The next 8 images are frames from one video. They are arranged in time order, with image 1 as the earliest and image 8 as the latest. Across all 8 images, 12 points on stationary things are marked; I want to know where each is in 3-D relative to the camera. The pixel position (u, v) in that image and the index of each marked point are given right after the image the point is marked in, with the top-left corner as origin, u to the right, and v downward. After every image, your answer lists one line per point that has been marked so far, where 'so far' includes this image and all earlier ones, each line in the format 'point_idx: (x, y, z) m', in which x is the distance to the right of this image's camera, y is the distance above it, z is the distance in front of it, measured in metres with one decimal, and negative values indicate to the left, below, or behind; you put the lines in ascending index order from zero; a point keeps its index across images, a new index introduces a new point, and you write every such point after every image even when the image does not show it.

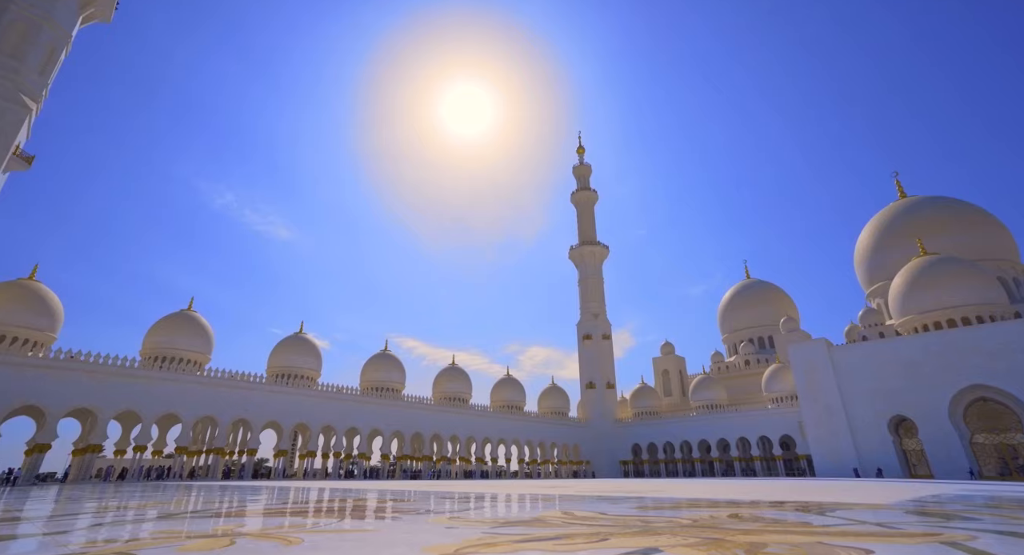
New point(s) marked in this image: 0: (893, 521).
0: (+3.5, -2.2, +4.6) m
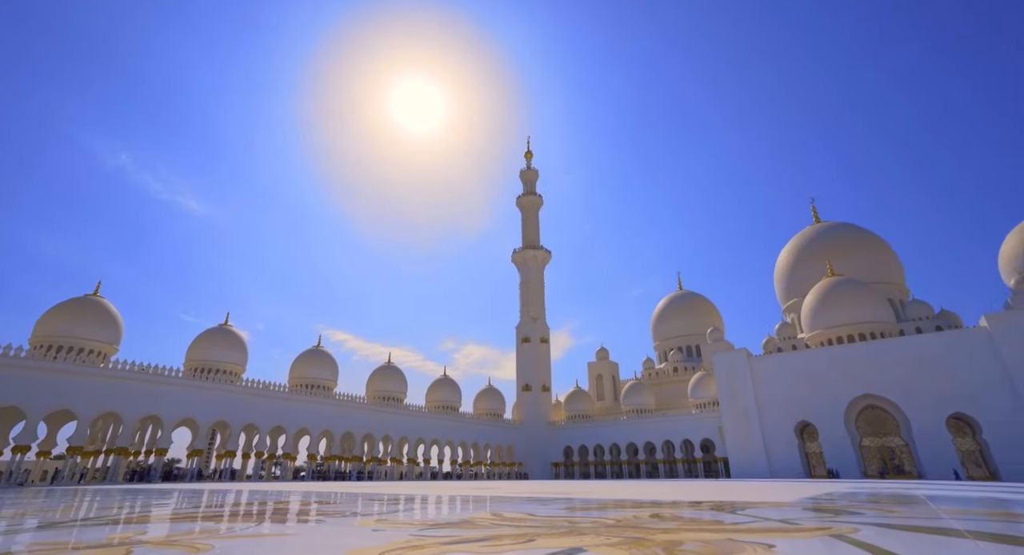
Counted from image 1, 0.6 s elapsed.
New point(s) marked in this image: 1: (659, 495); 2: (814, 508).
0: (+2.8, -2.4, +5.0) m
1: (+3.1, -4.5, +10.6) m
2: (+3.7, -2.7, +6.0) m
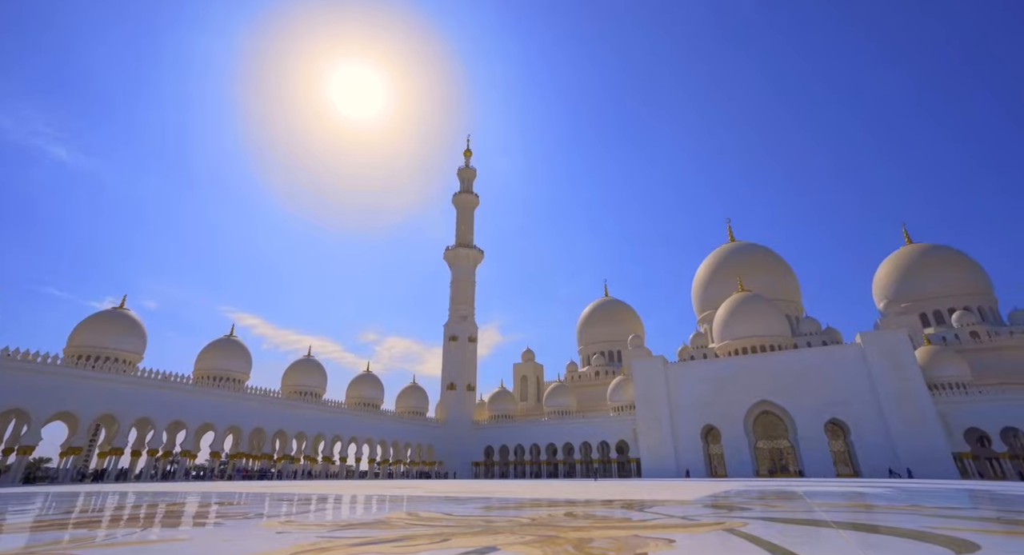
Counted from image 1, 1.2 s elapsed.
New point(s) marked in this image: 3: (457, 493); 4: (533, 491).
0: (+1.9, -2.5, +5.3) m
1: (+1.3, -4.6, +10.9) m
2: (+2.6, -2.9, +6.5) m
3: (-1.3, -5.1, +12.1) m
4: (+0.5, -5.4, +12.9) m
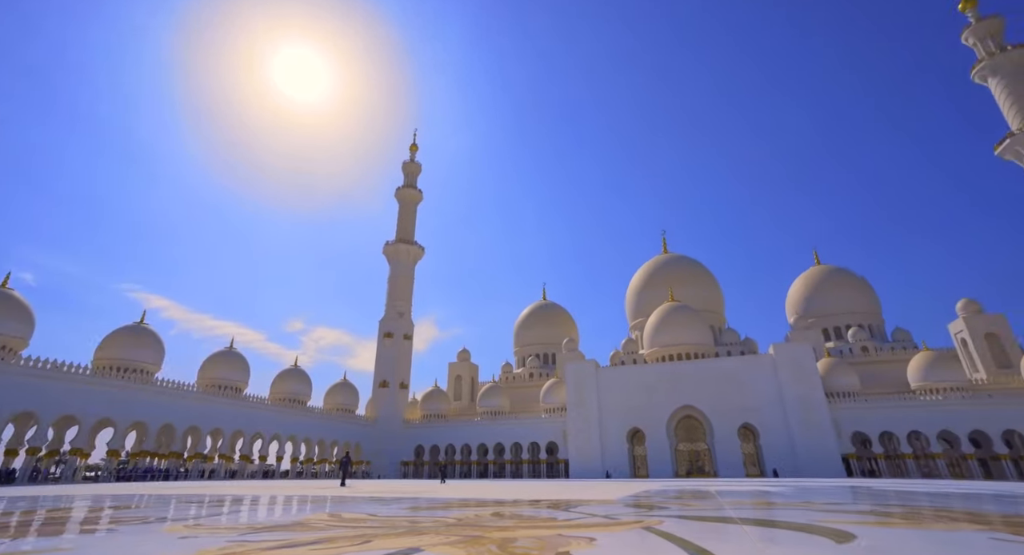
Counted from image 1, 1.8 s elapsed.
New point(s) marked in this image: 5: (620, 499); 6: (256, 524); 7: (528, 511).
0: (+1.1, -2.6, +5.5) m
1: (-0.2, -4.7, +11.0) m
2: (+1.7, -3.0, +6.7) m
3: (-3.0, -5.0, +11.8) m
4: (-1.3, -5.4, +12.8) m
5: (+1.7, -3.3, +7.6) m
6: (-2.6, -2.5, +5.2) m
7: (+0.2, -3.2, +7.0) m
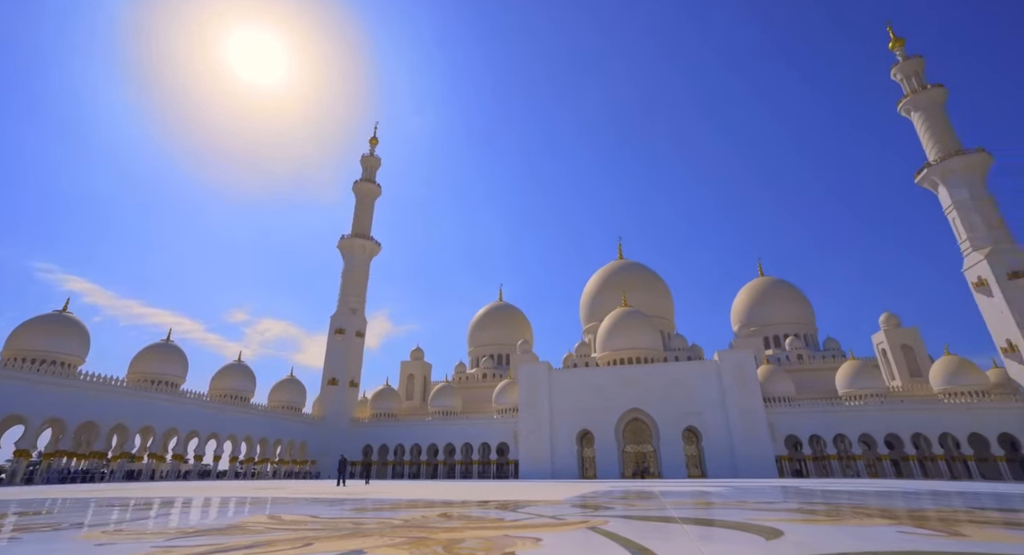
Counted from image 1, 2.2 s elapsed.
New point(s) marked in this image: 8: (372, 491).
0: (+0.6, -2.6, +5.6) m
1: (-1.3, -4.7, +10.9) m
2: (+1.0, -3.0, +6.8) m
3: (-4.2, -4.9, +11.5) m
4: (-2.6, -5.3, +12.7) m
5: (+0.9, -3.4, +7.7) m
6: (-3.1, -2.4, +4.9) m
7: (-0.5, -3.2, +7.0) m
8: (-3.7, -5.5, +13.1) m
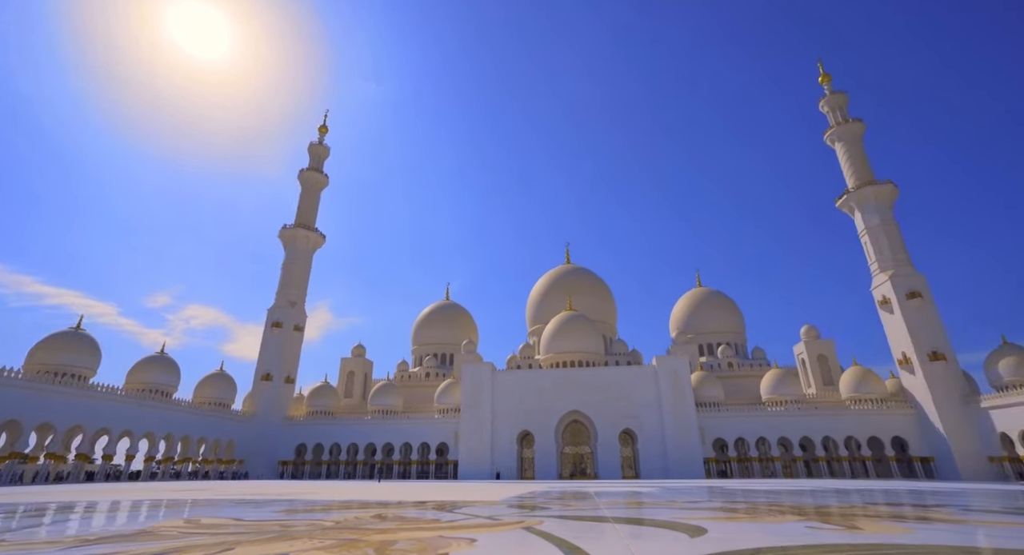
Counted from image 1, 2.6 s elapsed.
0: (-4.4, -2.4, +3.8) m
1: (-6.9, -4.3, +8.9) m
2: (-4.1, -2.8, +5.1) m
3: (-9.8, -4.5, +9.2) m
4: (-8.3, -5.0, +10.5) m
5: (-4.3, -3.2, +6.0) m
6: (-7.9, -2.0, +2.7) m
7: (-5.6, -3.0, +5.1) m
8: (-9.5, -5.1, +10.9) m
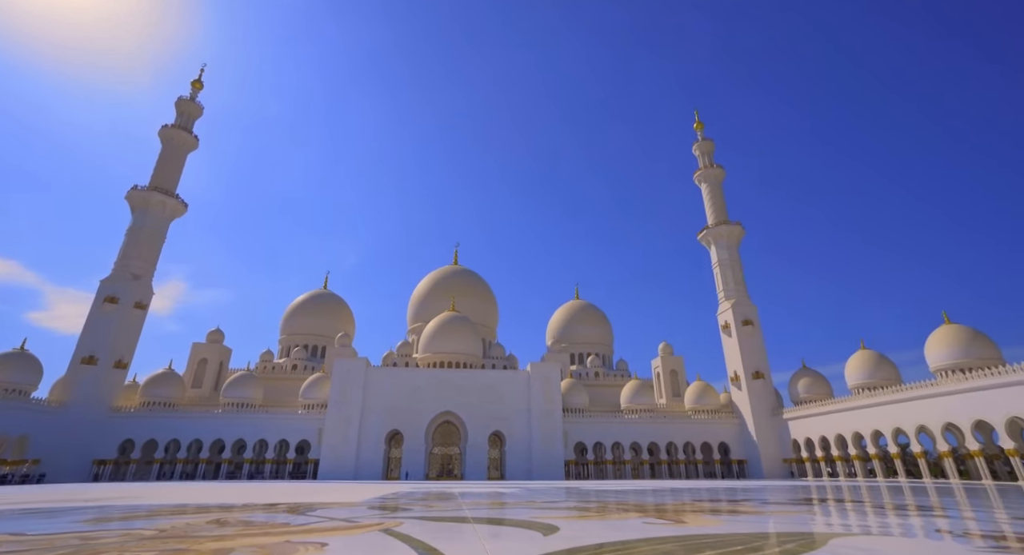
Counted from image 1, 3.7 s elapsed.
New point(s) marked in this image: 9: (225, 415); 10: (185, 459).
0: (-5.4, -1.9, +3.1) m
1: (-9.1, -3.6, +7.5) m
2: (-5.4, -2.4, +4.4) m
3: (-12.1, -3.4, +7.1) m
4: (-11.0, -4.0, +8.7) m
5: (-5.9, -2.7, +5.2) m
6: (-8.6, -1.2, +1.3) m
7: (-6.9, -2.4, +4.1) m
8: (-12.2, -4.1, +8.8) m
9: (-15.1, -6.9, +25.2) m
10: (-17.5, -9.1, +25.0) m
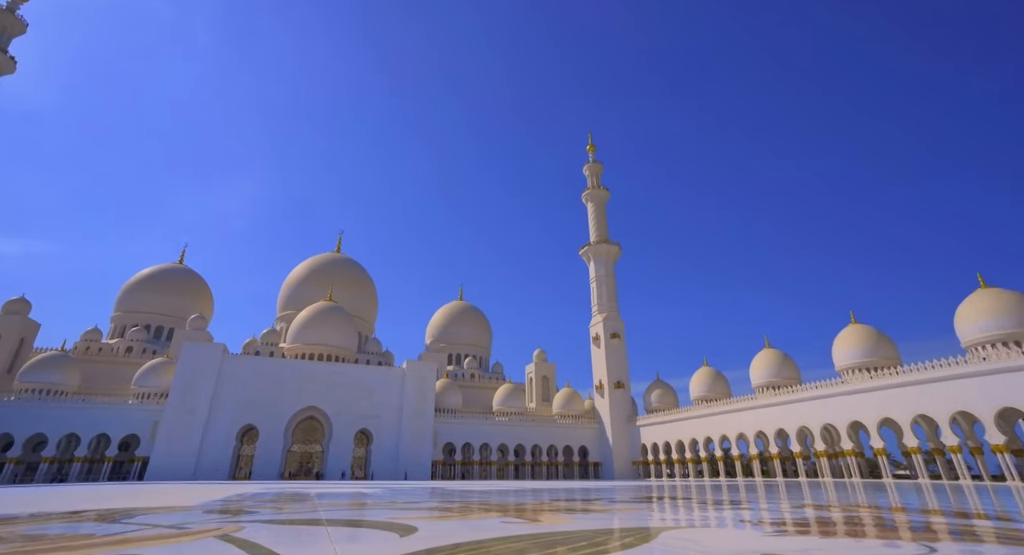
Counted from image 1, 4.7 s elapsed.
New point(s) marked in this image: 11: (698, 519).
0: (-6.1, -1.4, +1.8) m
1: (-10.9, -2.6, +5.2) m
2: (-6.5, -1.8, +3.1) m
3: (-13.7, -2.2, +4.2) m
4: (-13.0, -2.9, +6.0) m
5: (-7.2, -2.1, +3.7) m
6: (-8.8, -0.4, -0.7) m
7: (-7.9, -1.6, +2.4) m
8: (-14.2, -2.8, +5.8) m
9: (-20.9, -5.2, +21.1) m
10: (-23.4, -7.1, +20.4) m
11: (+1.8, -2.3, +4.9) m
